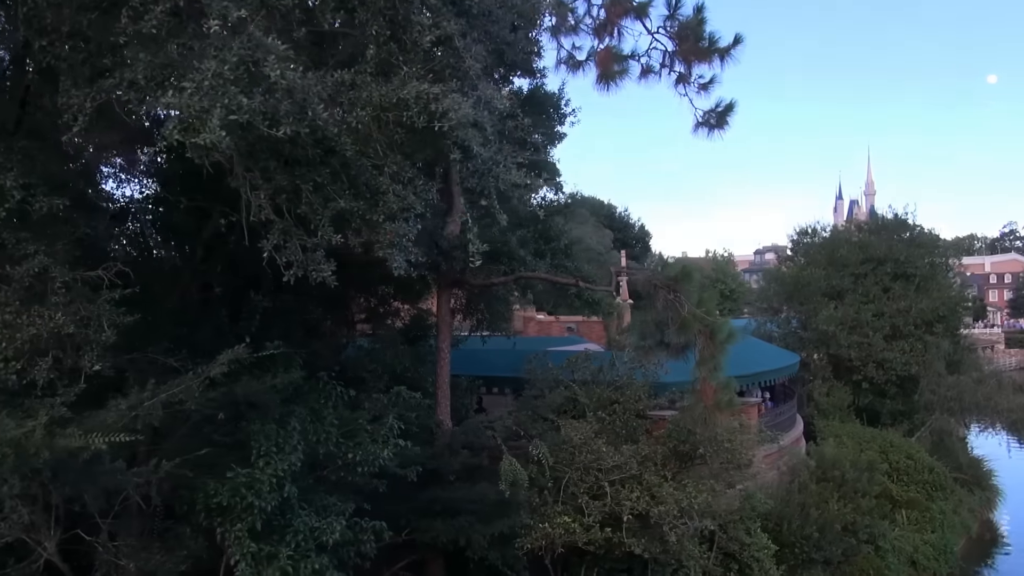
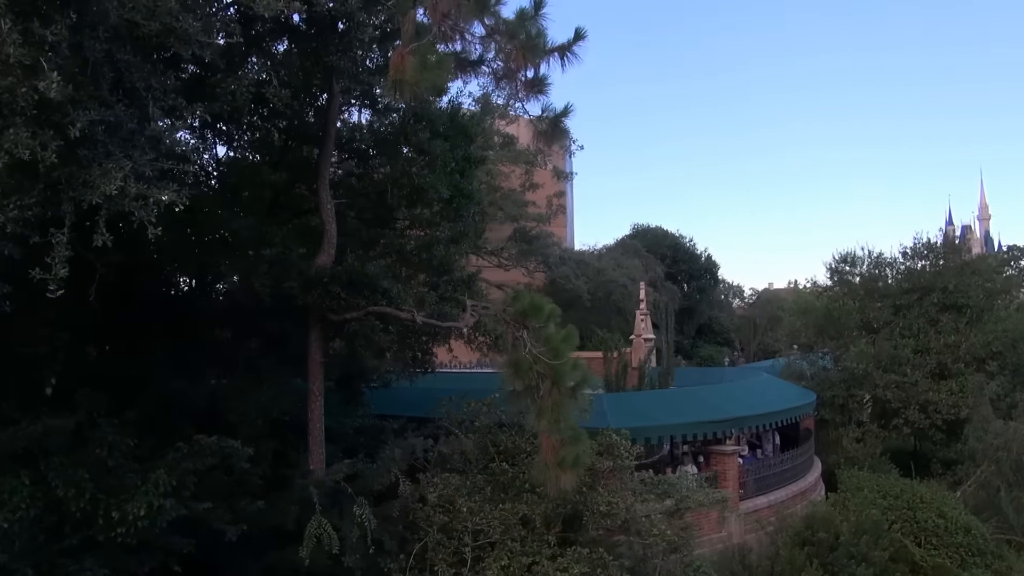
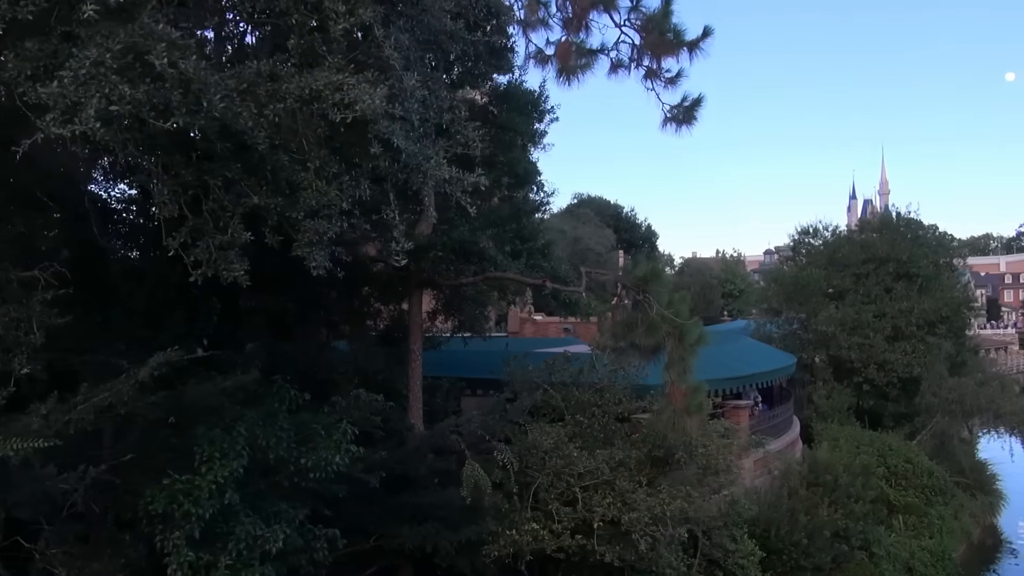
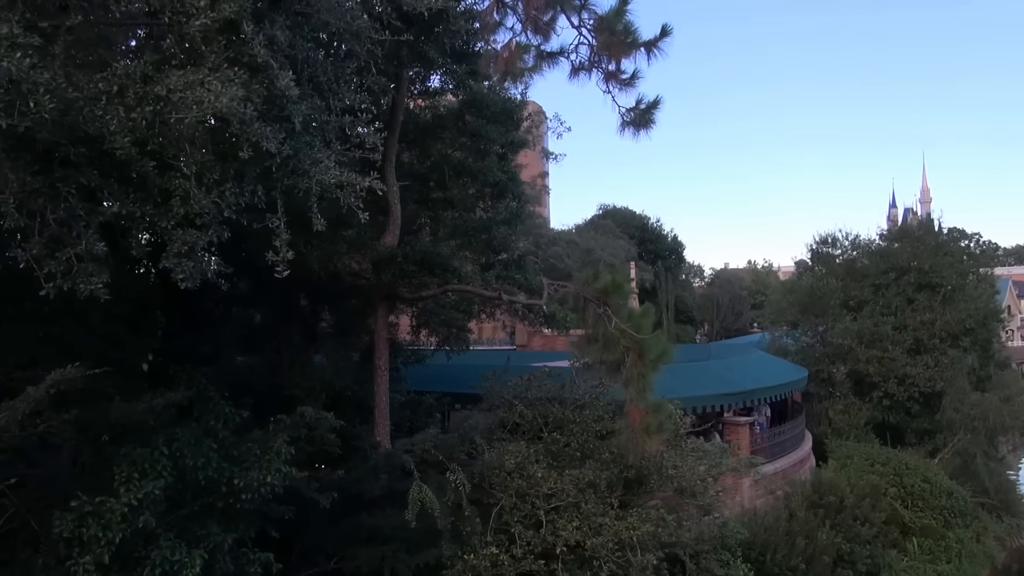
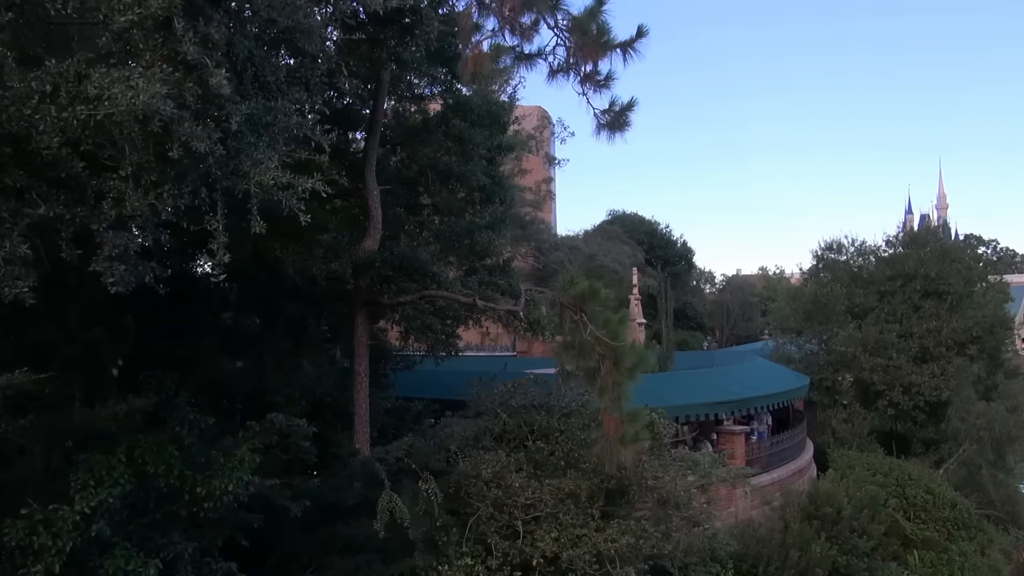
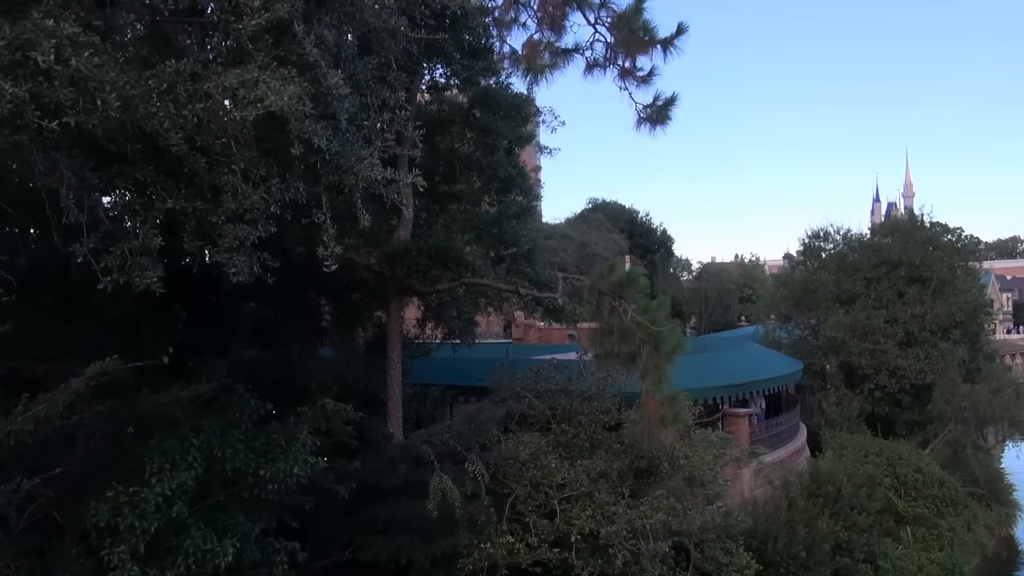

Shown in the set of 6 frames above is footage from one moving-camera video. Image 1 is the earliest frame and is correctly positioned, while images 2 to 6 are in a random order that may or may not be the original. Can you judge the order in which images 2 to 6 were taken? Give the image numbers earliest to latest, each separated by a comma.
3, 6, 4, 5, 2
